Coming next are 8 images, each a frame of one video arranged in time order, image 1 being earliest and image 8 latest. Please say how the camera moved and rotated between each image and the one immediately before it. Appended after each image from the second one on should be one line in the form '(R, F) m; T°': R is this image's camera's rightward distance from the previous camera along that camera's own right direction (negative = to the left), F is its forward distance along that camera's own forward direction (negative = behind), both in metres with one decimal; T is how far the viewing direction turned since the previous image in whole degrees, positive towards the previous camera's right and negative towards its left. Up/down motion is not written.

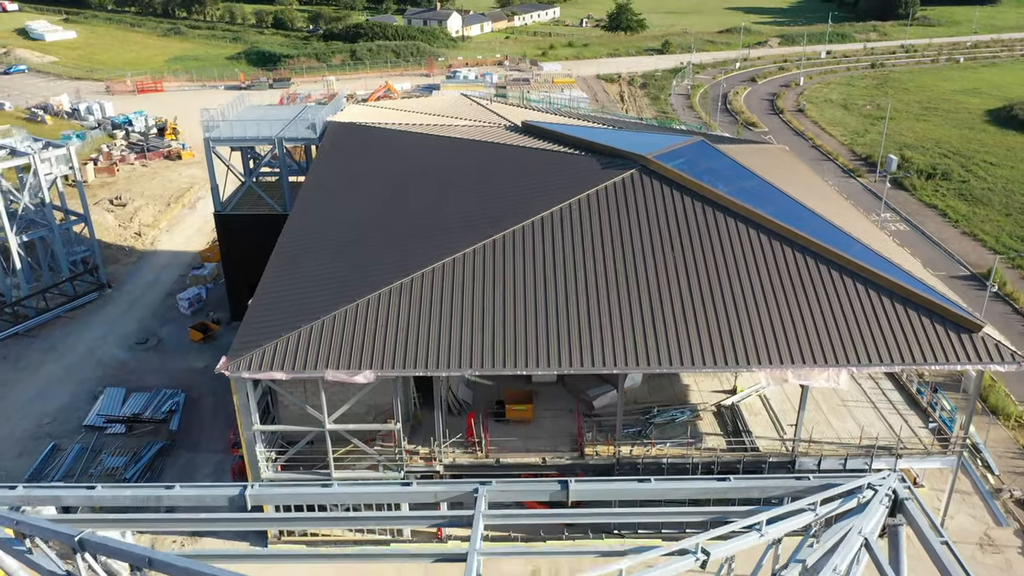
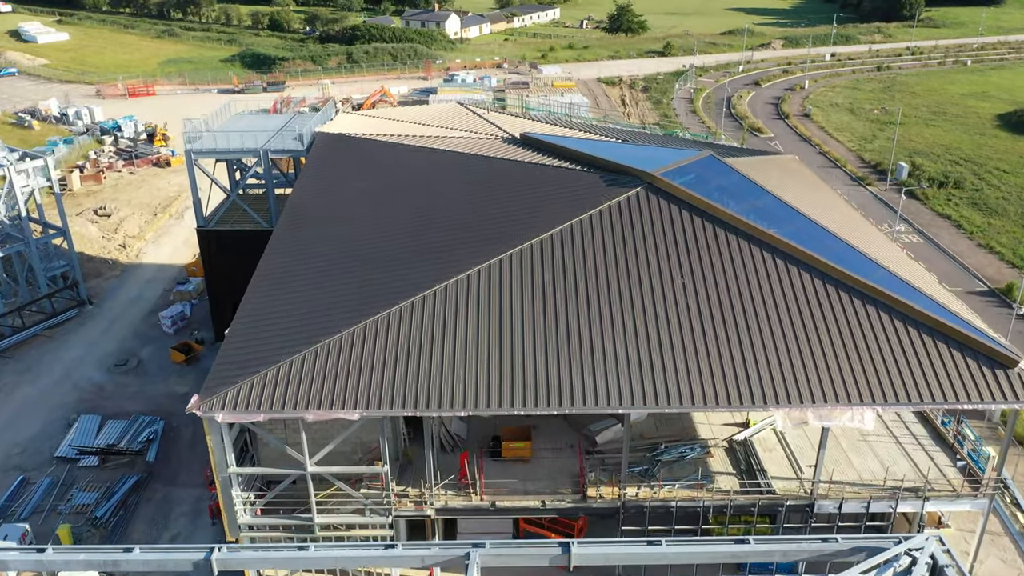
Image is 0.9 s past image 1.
(+0.1, +1.5) m; 0°
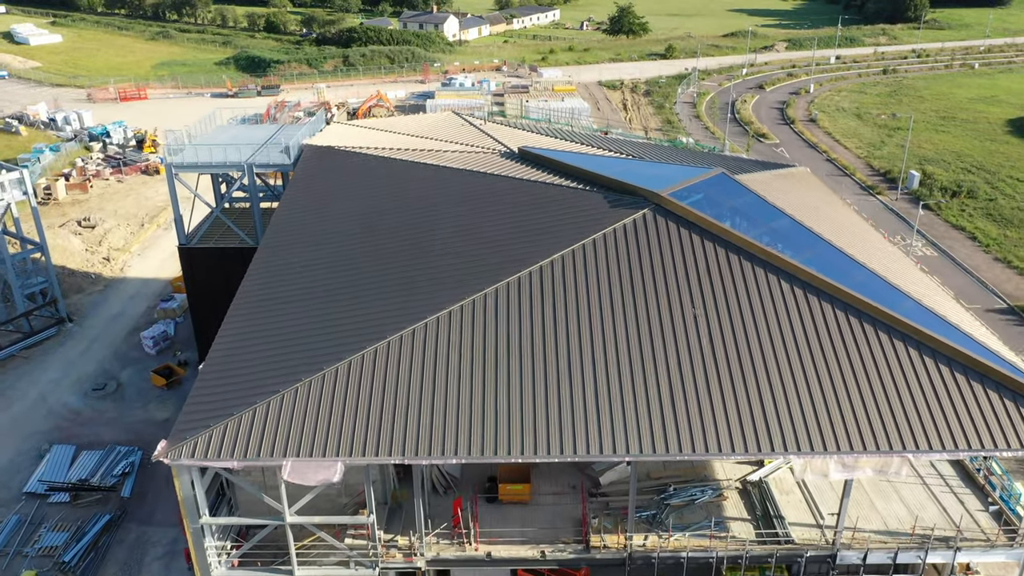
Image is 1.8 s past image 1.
(+0.1, +1.5) m; 0°
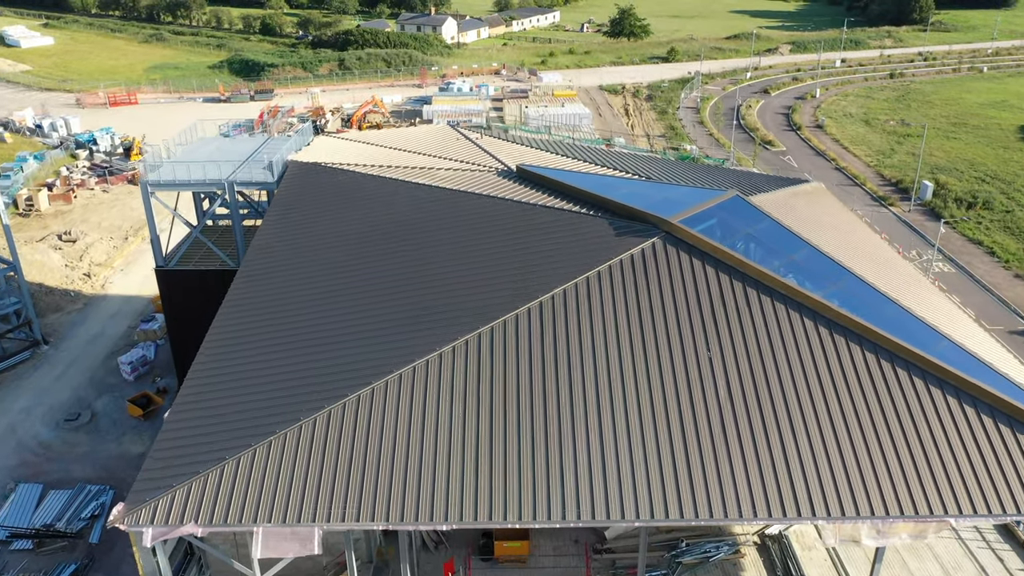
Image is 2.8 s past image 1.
(+0.1, +1.7) m; 0°
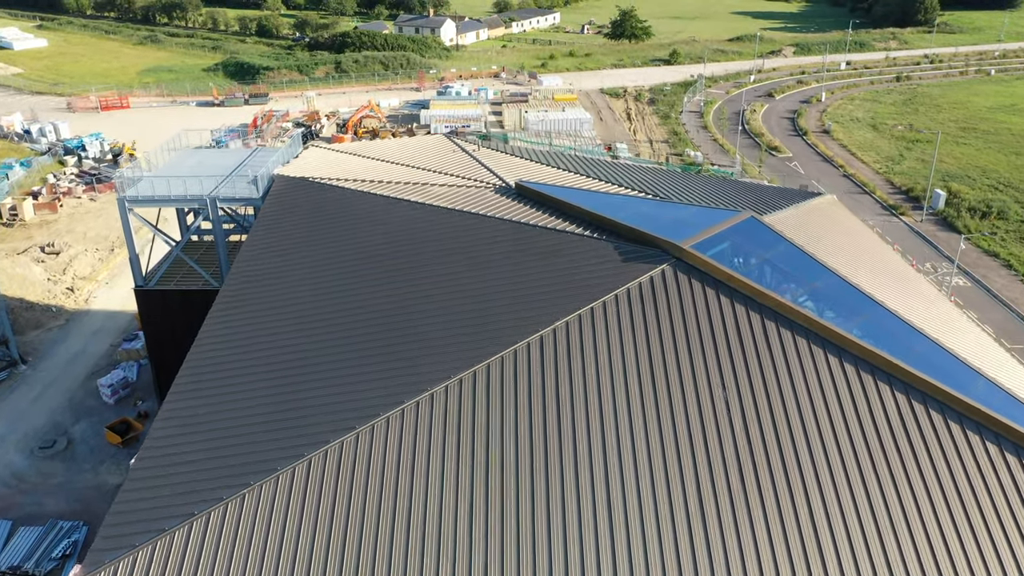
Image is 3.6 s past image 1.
(0.0, +1.4) m; 0°
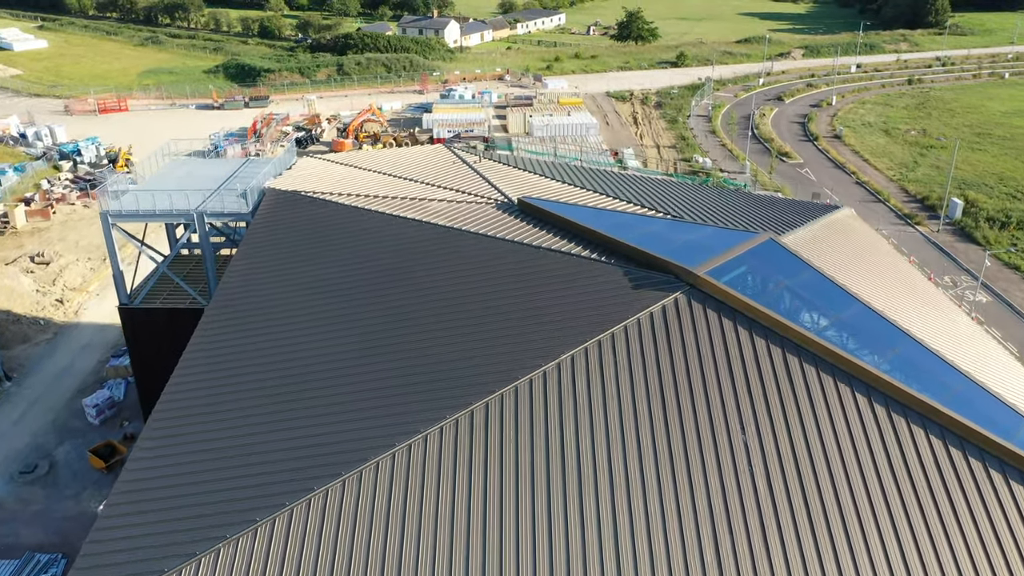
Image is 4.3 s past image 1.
(+0.1, +1.2) m; 0°
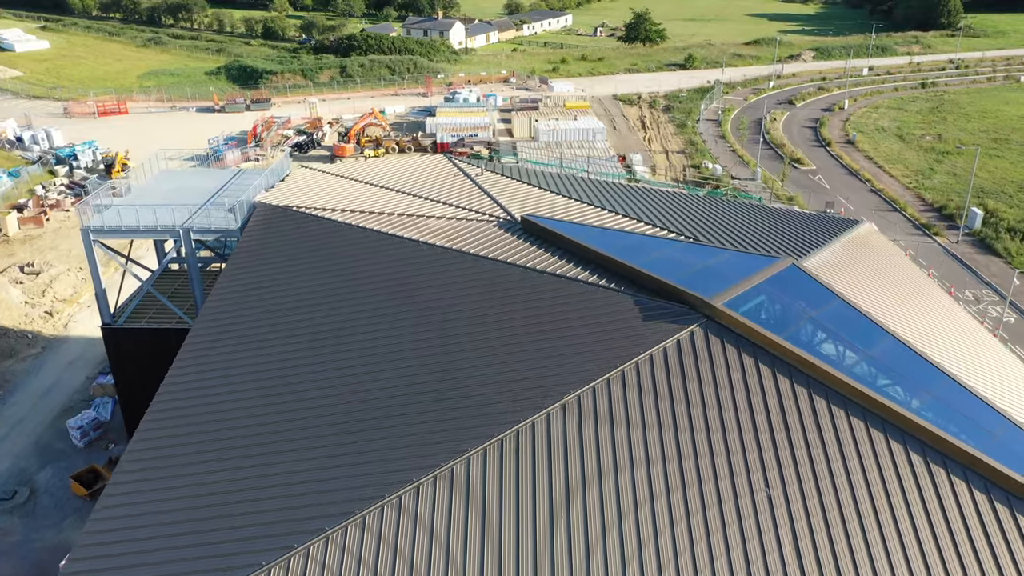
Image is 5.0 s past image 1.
(+0.1, +1.2) m; 0°
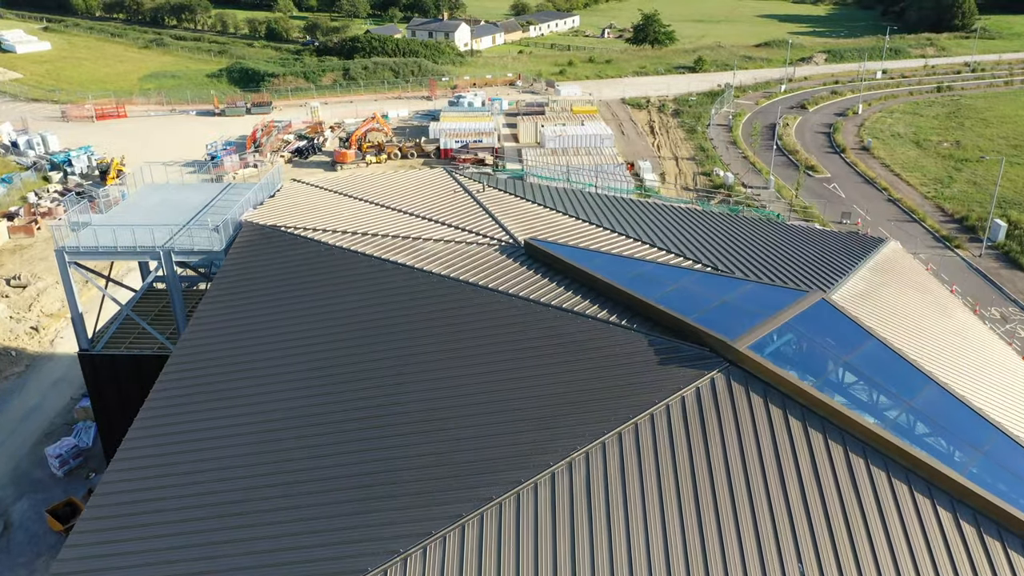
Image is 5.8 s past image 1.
(+0.1, +1.4) m; 0°
